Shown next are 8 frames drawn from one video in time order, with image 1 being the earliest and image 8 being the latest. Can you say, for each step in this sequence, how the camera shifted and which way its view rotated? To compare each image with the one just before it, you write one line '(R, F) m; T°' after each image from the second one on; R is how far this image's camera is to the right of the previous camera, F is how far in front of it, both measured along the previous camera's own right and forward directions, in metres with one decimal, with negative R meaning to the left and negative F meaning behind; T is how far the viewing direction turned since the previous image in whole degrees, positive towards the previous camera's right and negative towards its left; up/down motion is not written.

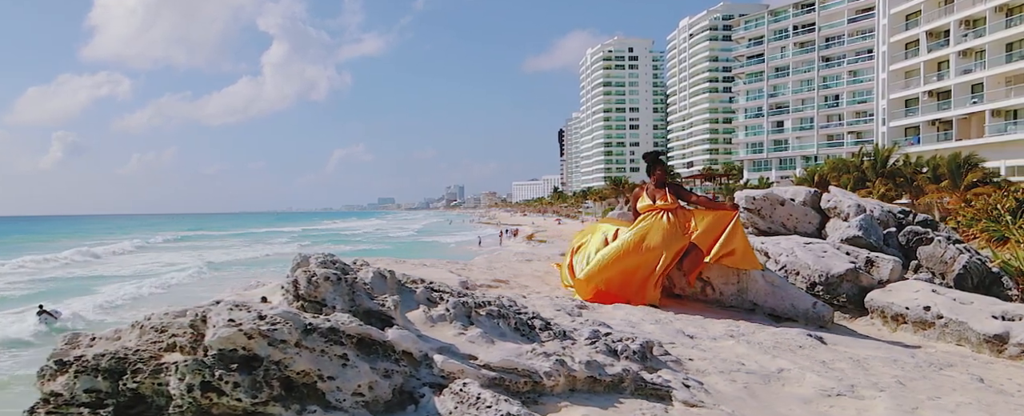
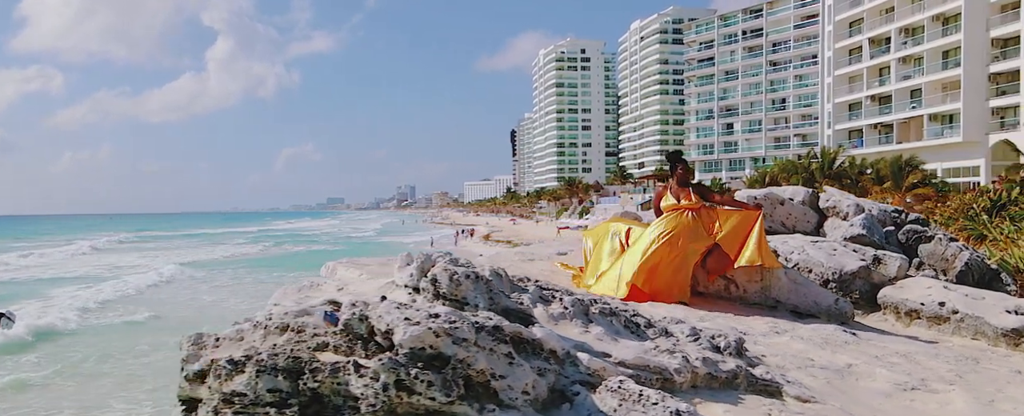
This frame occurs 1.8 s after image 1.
(-0.8, 0.0) m; +3°
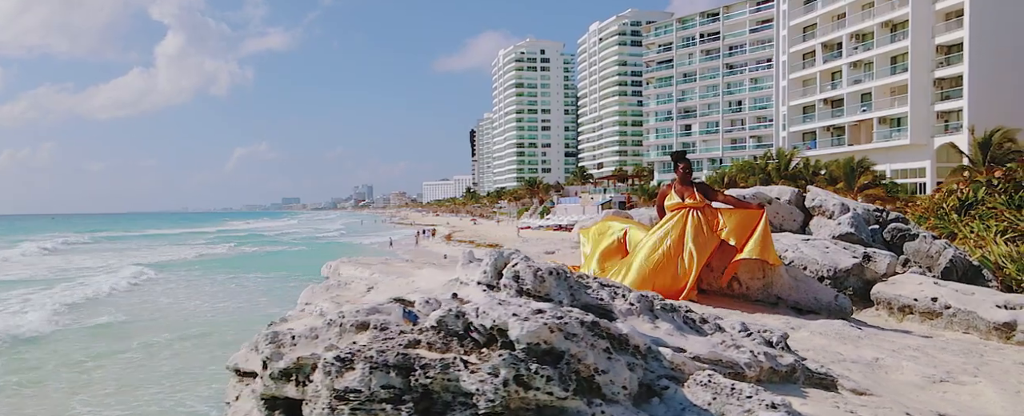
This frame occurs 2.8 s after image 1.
(-0.5, 0.0) m; +3°
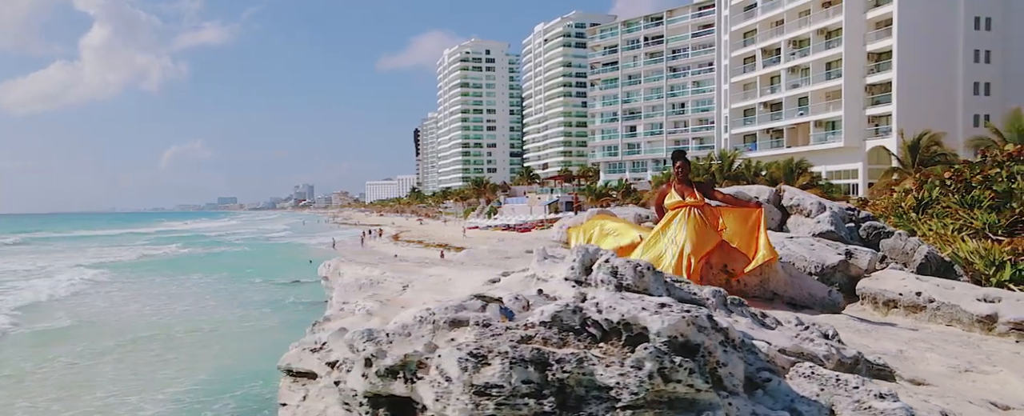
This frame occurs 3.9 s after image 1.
(-0.6, 0.0) m; +4°
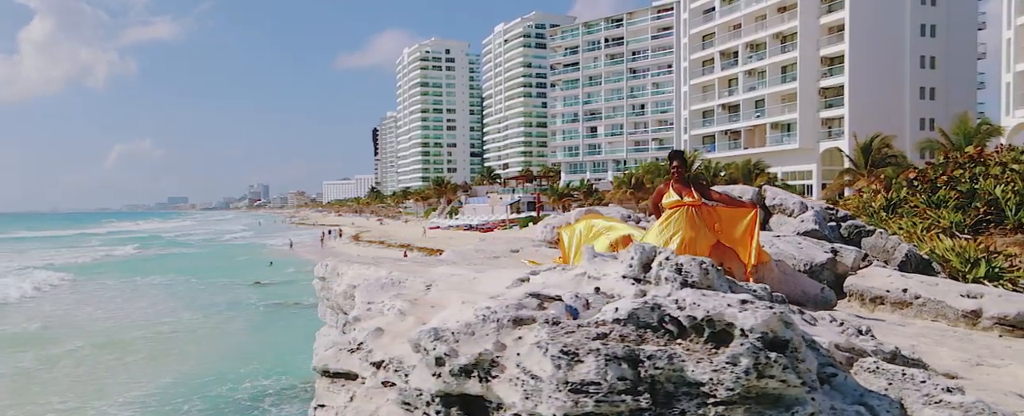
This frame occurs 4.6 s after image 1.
(-0.4, 0.0) m; +3°
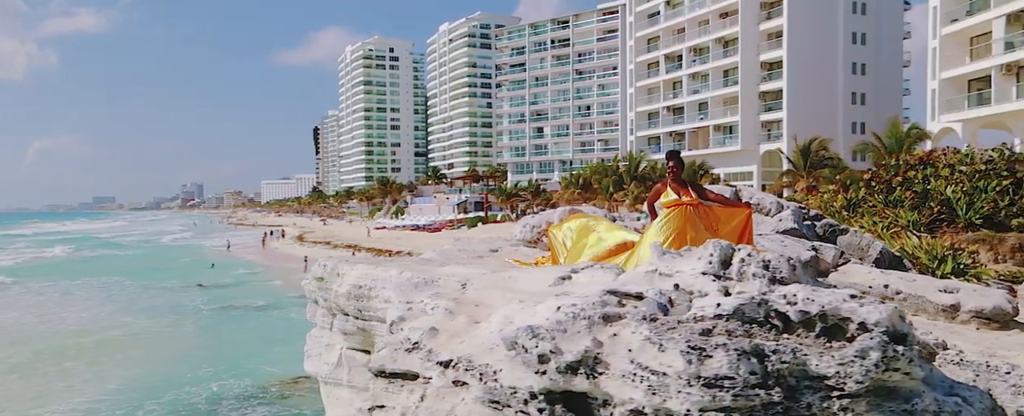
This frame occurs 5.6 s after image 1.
(-0.6, 0.0) m; +4°
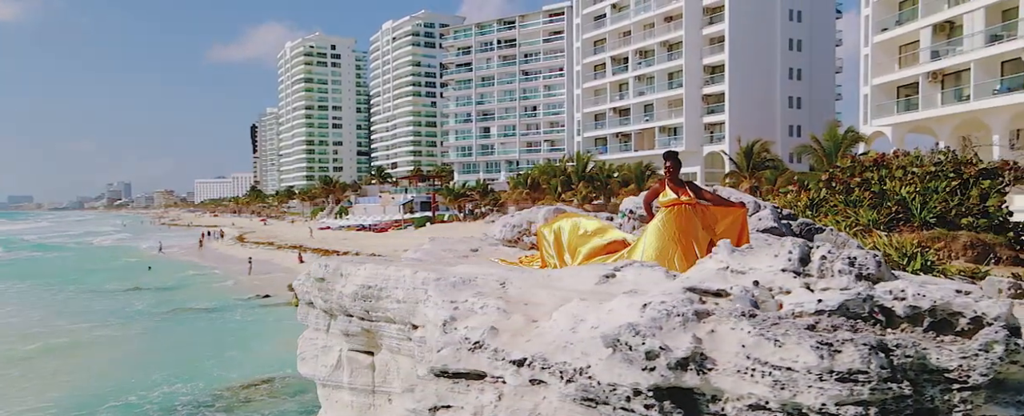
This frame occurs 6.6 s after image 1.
(-0.6, 0.0) m; +4°
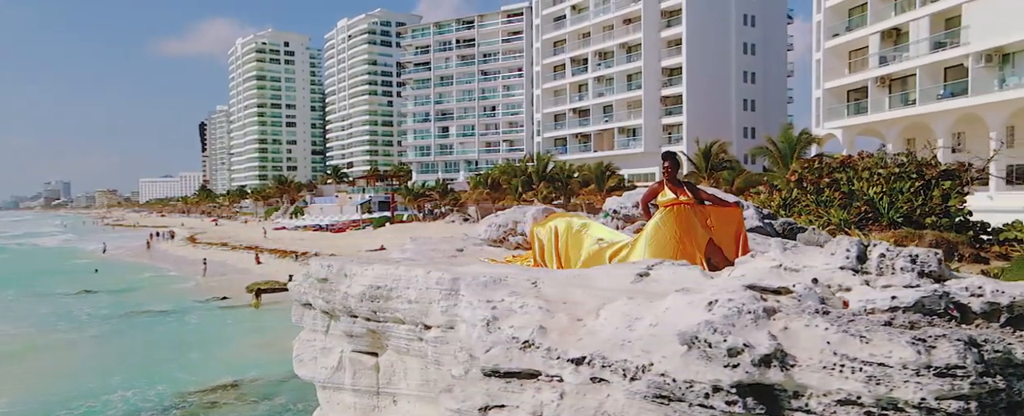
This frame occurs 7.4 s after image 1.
(-0.5, 0.0) m; +3°
